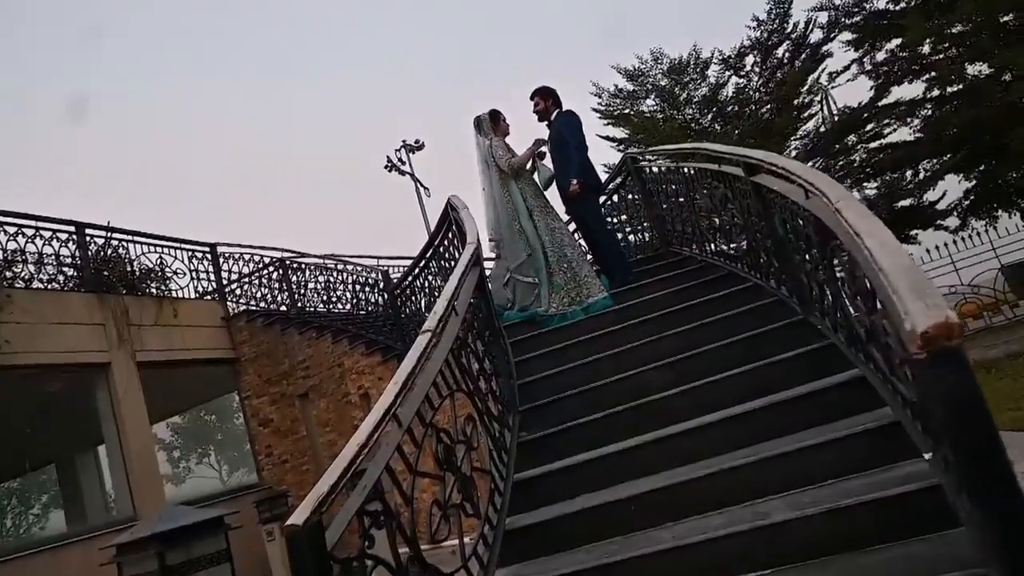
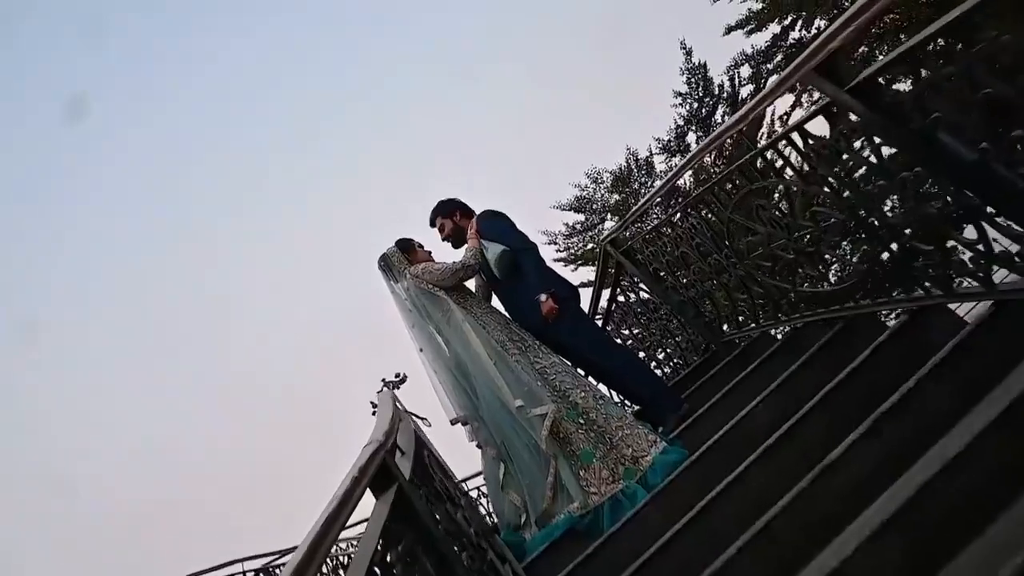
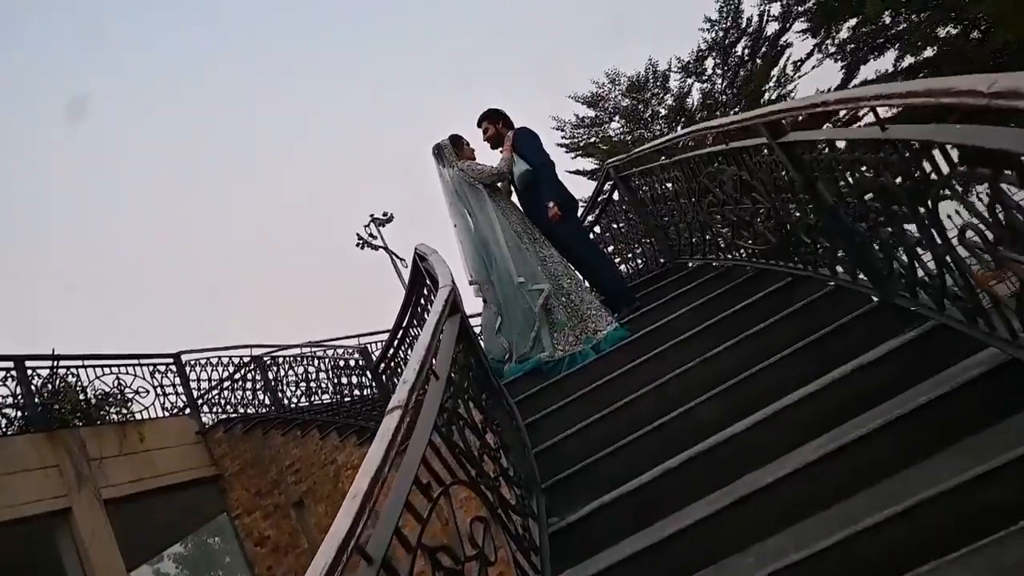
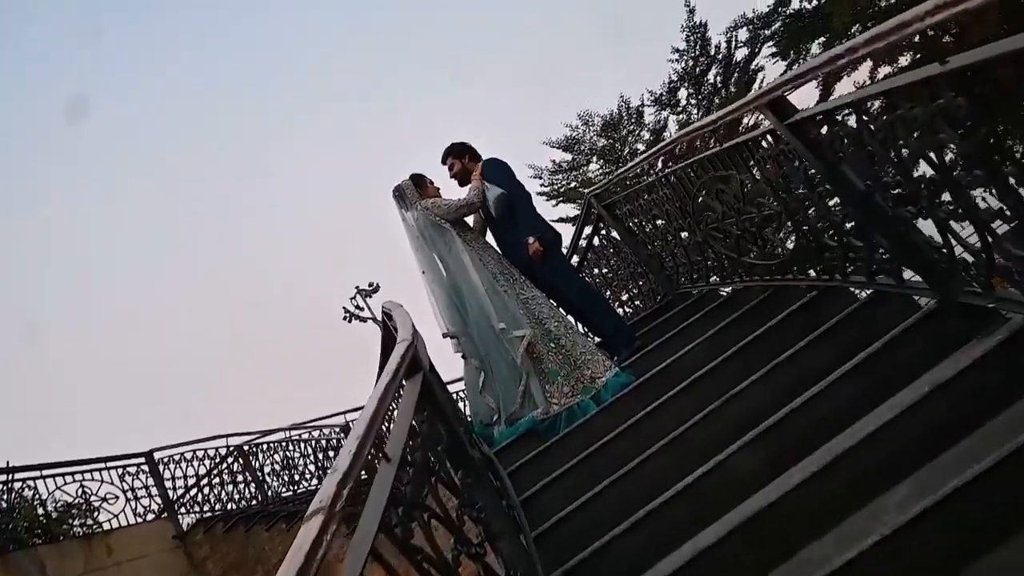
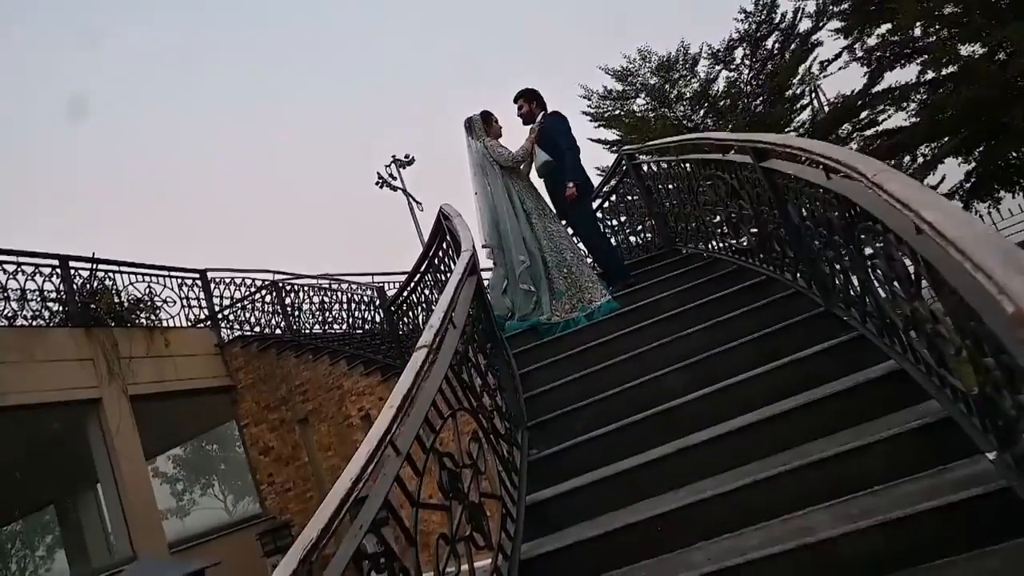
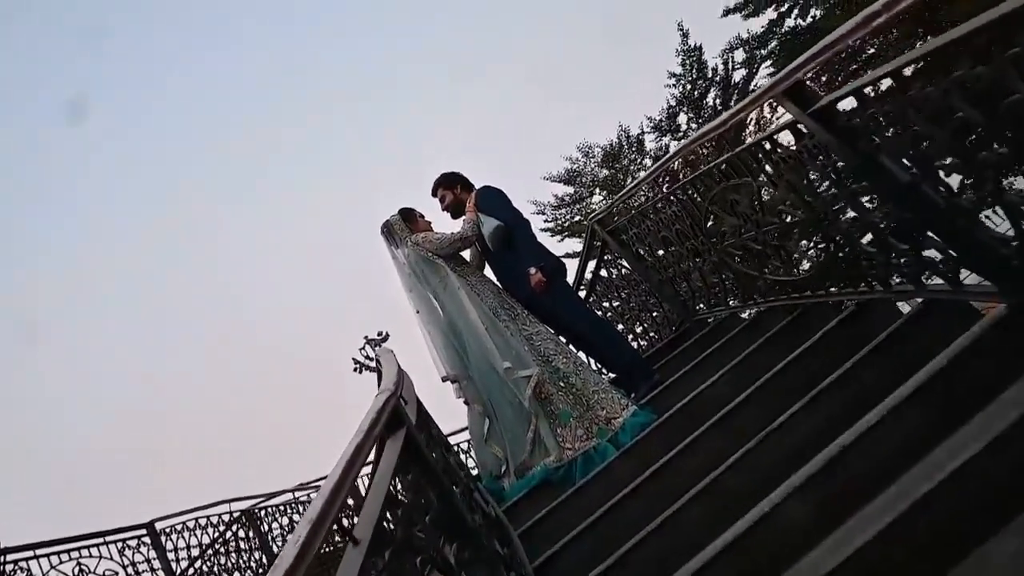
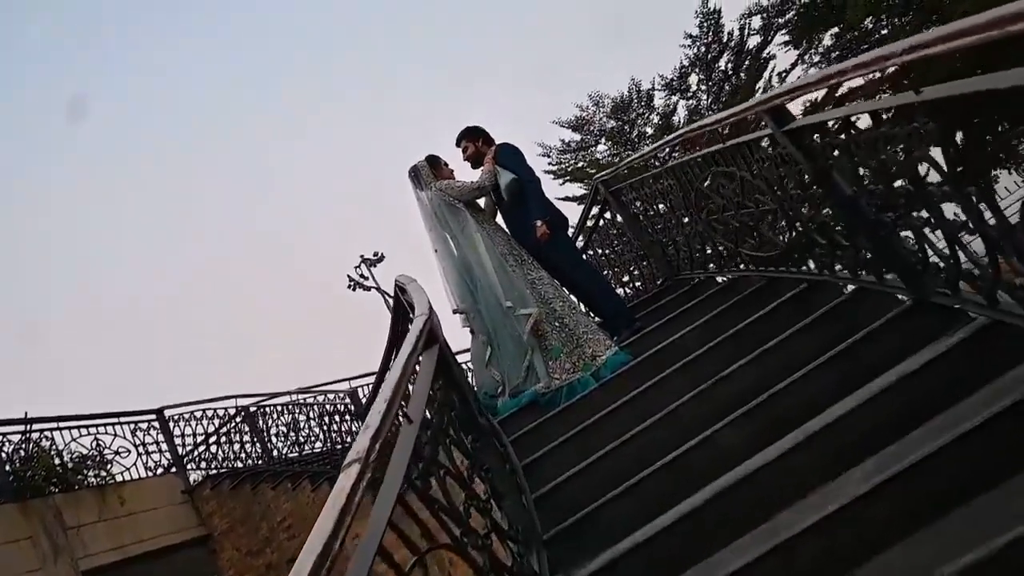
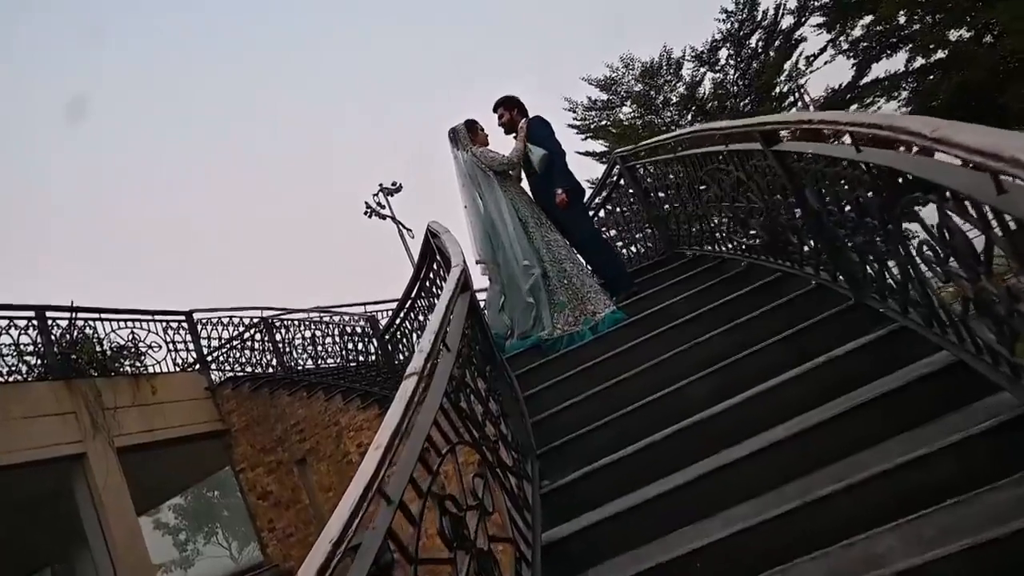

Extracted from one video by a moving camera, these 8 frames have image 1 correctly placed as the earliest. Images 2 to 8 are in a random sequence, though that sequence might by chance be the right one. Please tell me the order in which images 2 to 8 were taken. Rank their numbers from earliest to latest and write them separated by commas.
5, 8, 3, 7, 4, 6, 2
